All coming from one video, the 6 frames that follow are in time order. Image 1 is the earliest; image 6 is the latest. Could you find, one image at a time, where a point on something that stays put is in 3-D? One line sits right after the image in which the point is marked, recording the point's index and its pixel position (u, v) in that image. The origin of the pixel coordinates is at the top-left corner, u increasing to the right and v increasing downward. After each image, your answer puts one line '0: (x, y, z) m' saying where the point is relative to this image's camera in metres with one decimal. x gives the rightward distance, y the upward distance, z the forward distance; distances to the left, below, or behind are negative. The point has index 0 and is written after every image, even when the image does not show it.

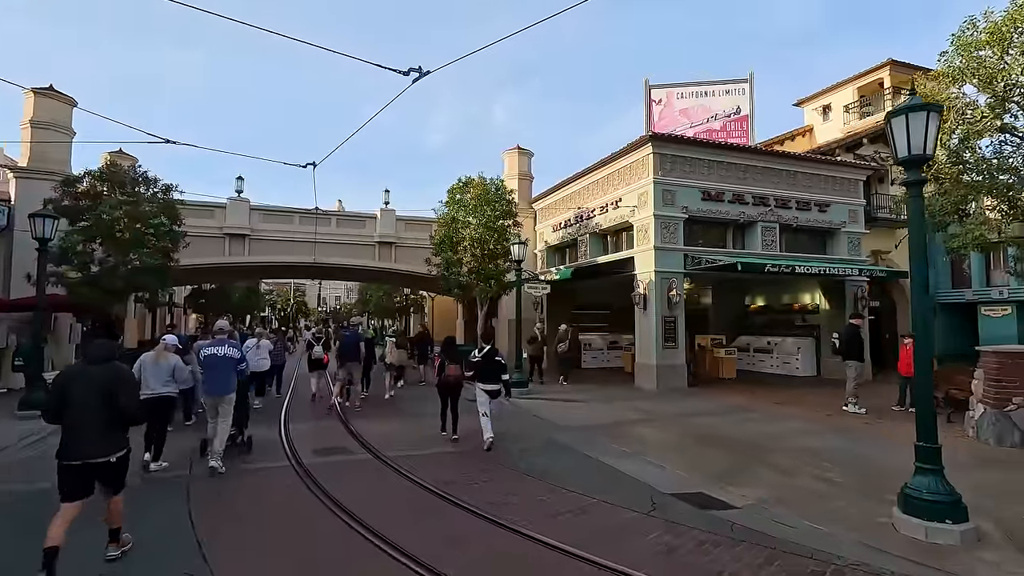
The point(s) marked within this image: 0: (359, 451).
0: (-2.2, -2.3, +7.9) m
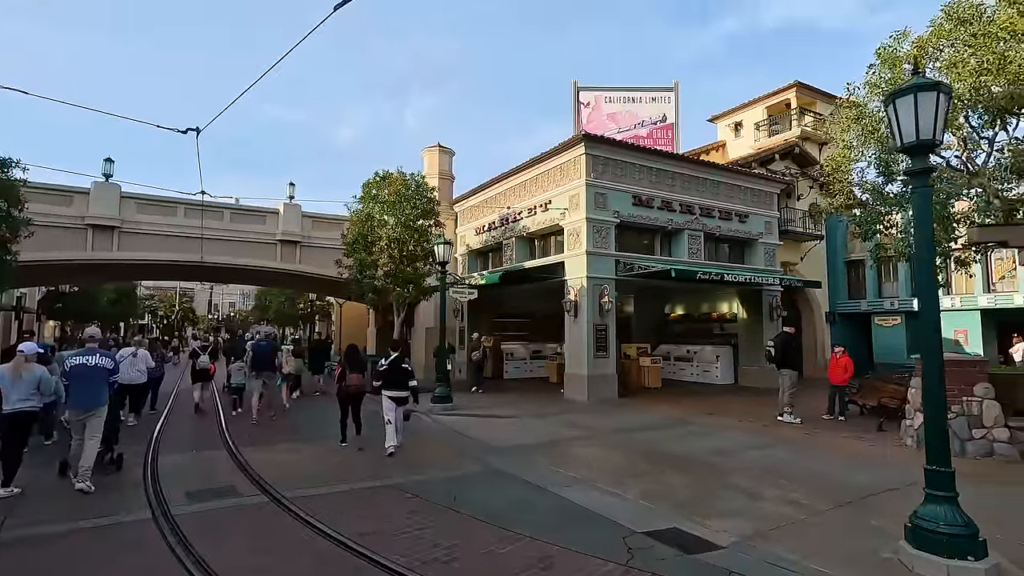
0: (-3.0, -2.3, +6.3) m
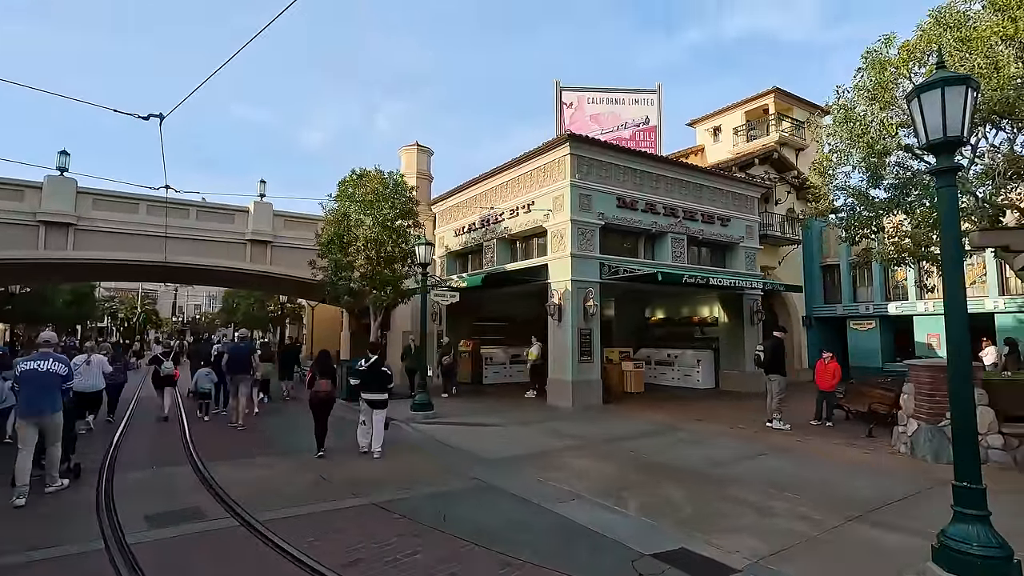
0: (-3.0, -2.3, +5.8) m
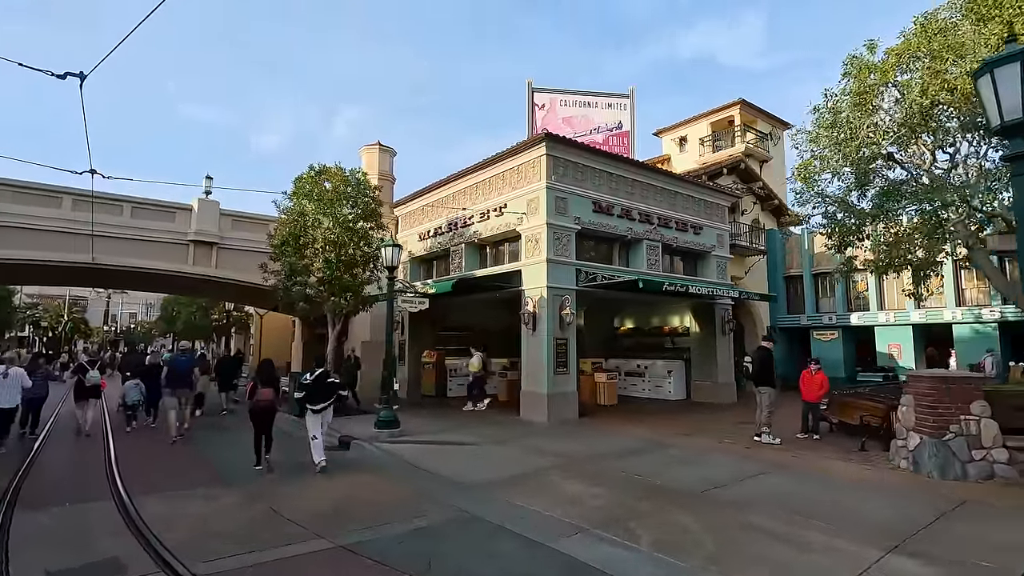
0: (-3.0, -2.3, +4.7) m
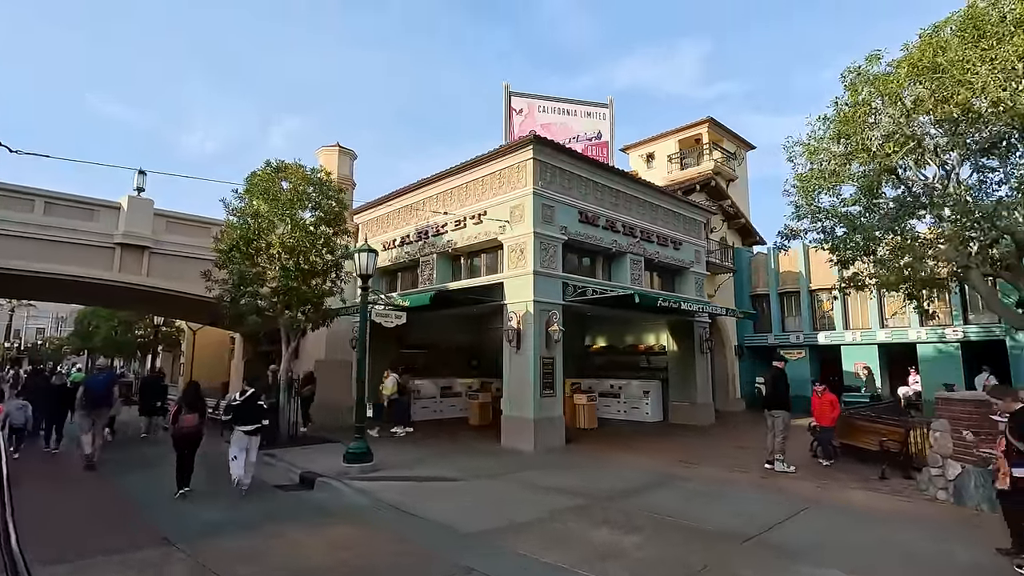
0: (-2.5, -2.3, +3.2) m
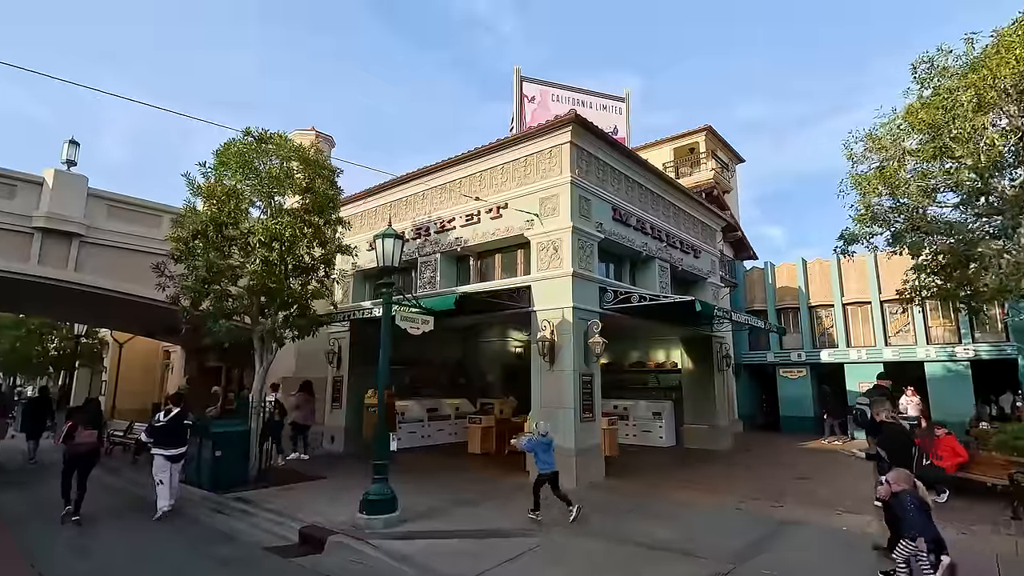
0: (-1.0, -2.0, +1.0) m
